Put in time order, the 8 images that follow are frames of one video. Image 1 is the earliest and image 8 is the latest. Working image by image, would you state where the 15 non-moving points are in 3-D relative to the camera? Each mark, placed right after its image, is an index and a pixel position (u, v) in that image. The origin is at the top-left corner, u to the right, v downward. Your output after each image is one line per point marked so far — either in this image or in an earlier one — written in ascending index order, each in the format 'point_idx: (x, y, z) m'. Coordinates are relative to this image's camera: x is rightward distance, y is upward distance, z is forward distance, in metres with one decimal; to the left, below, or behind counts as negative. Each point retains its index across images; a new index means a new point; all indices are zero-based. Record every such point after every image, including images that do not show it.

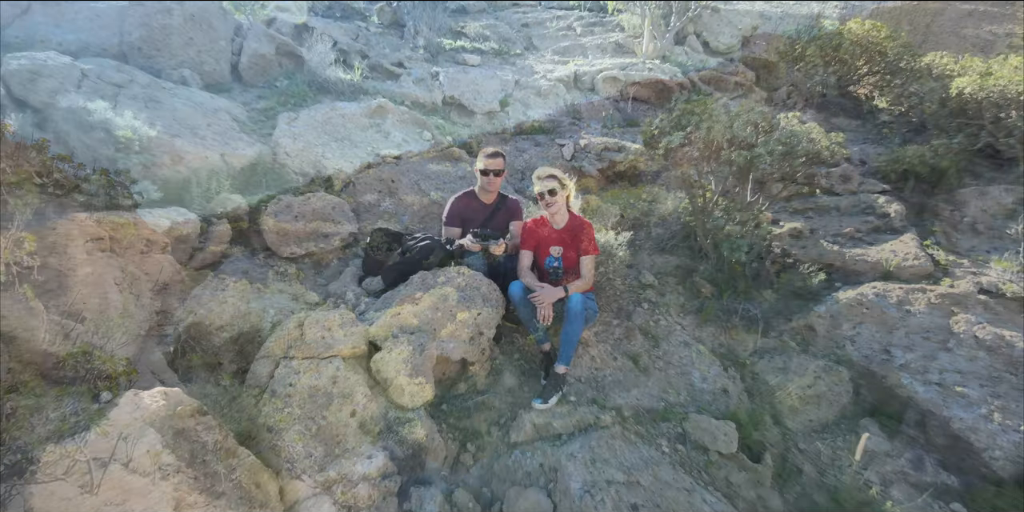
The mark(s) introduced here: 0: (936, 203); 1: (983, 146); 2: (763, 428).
0: (+1.5, +0.2, +2.7) m
1: (+1.8, +0.4, +3.0) m
2: (+0.6, -0.4, +1.9) m
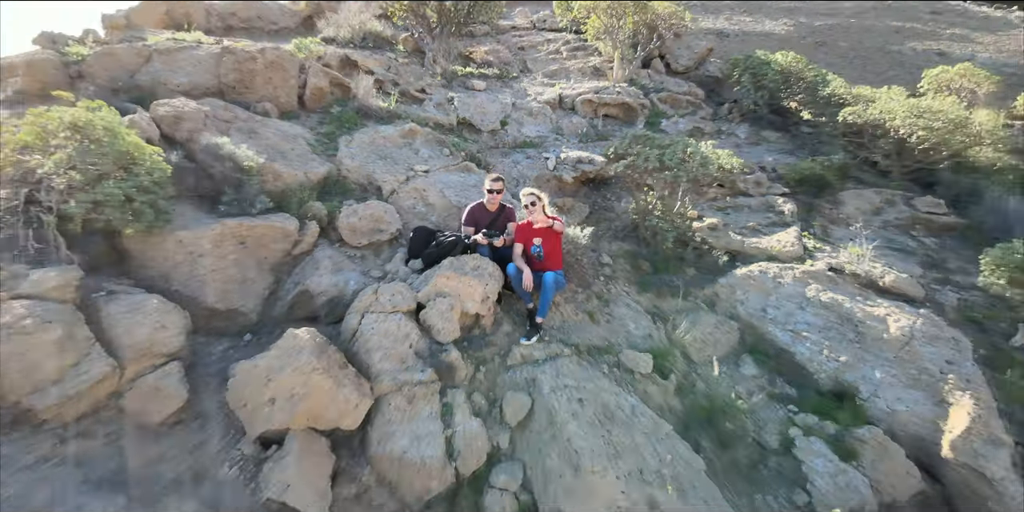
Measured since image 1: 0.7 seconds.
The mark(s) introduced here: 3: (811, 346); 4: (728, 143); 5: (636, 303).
0: (+1.5, +0.3, +3.6) m
1: (+1.8, +0.5, +3.9) m
2: (+0.6, -0.4, +2.8) m
3: (+1.1, -0.3, +2.8) m
4: (+1.2, +0.6, +4.2) m
5: (+0.5, -0.2, +3.1) m
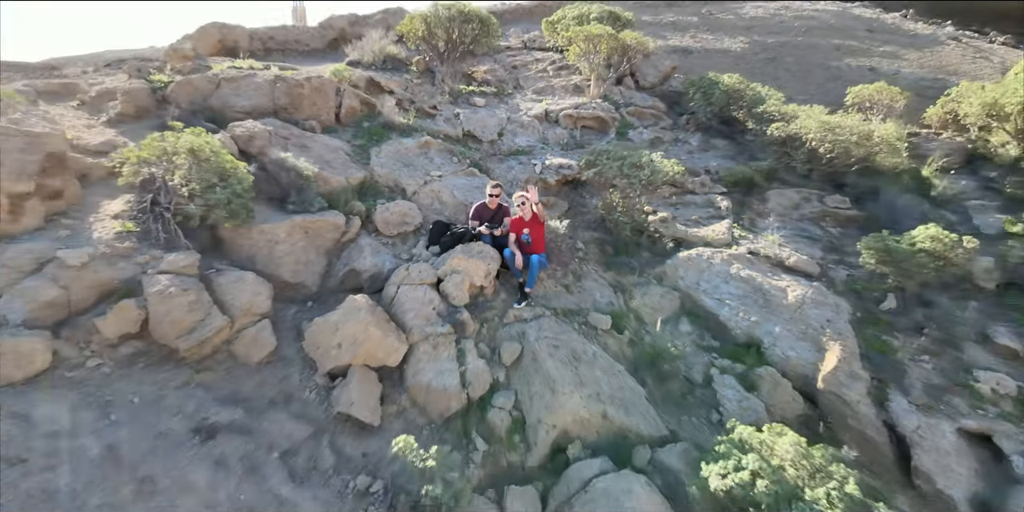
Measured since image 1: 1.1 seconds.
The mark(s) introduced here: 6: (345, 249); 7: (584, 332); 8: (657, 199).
0: (+1.5, +0.3, +4.6) m
1: (+1.7, +0.6, +4.8) m
2: (+0.6, -0.3, +3.8) m
3: (+1.1, -0.3, +3.8) m
4: (+1.2, +0.7, +5.1) m
5: (+0.5, -0.1, +4.0) m
6: (-0.8, 0.0, +3.7) m
7: (+0.4, -0.4, +3.6) m
8: (+0.9, +0.3, +4.5) m
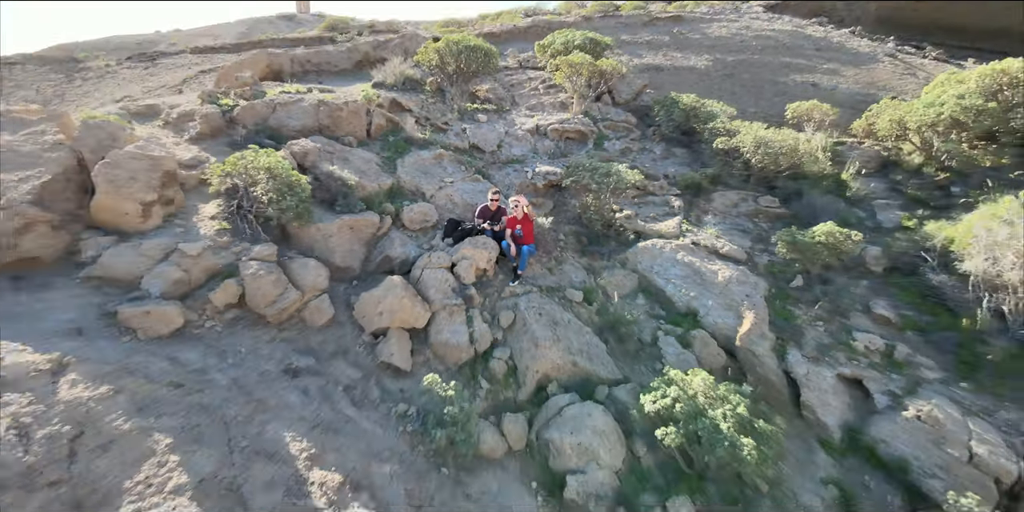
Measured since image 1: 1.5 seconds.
0: (+1.4, +0.4, +5.7) m
1: (+1.7, +0.7, +6.0) m
2: (+0.6, -0.2, +5.0) m
3: (+1.1, -0.2, +4.9) m
4: (+1.1, +0.8, +6.2) m
5: (+0.5, 0.0, +5.2) m
6: (-0.9, +0.1, +4.9) m
7: (+0.3, -0.3, +4.7) m
8: (+0.9, +0.4, +5.6) m
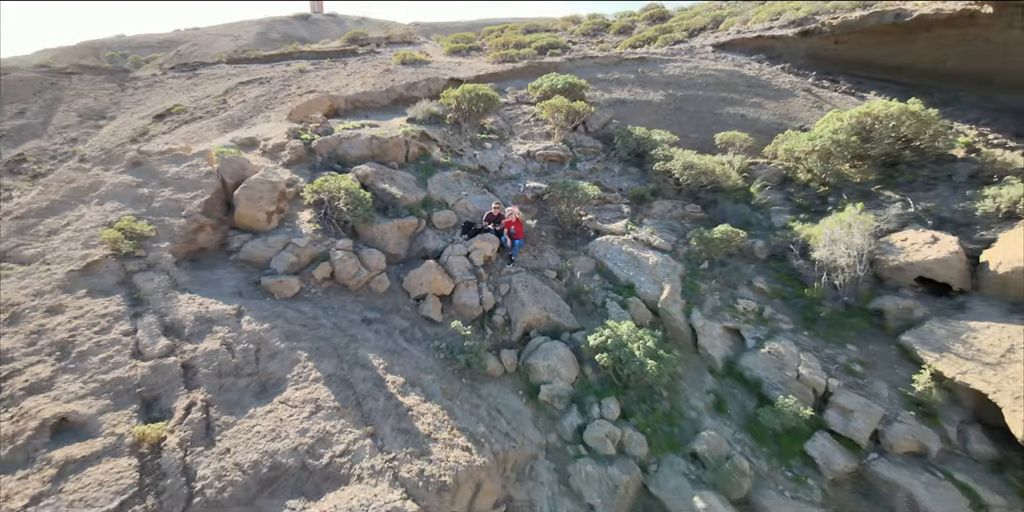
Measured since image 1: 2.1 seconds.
0: (+1.4, +0.5, +8.0) m
1: (+1.7, +0.8, +8.2) m
2: (+0.5, -0.1, +7.2) m
3: (+1.0, -0.1, +7.2) m
4: (+1.1, +0.9, +8.5) m
5: (+0.4, +0.1, +7.4) m
6: (-0.9, +0.2, +7.2) m
7: (+0.3, -0.2, +7.0) m
8: (+0.8, +0.5, +7.9) m
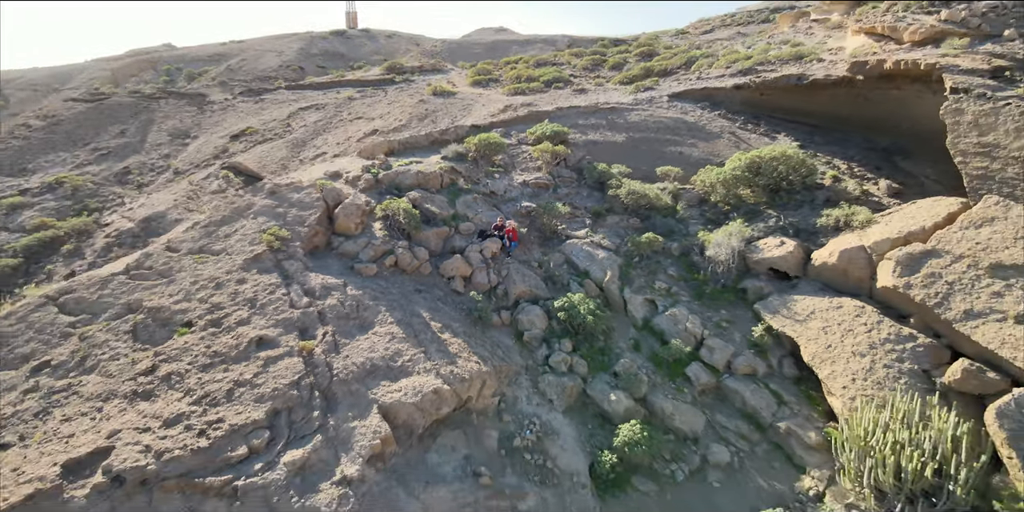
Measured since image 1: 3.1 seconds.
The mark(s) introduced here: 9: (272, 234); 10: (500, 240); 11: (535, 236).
0: (+1.4, +0.6, +11.8) m
1: (+1.7, +0.8, +12.0) m
2: (+0.5, -0.1, +11.1) m
3: (+1.0, -0.1, +11.0) m
4: (+1.1, +1.0, +12.3) m
5: (+0.4, +0.1, +11.3) m
6: (-0.9, +0.3, +11.0) m
7: (+0.3, -0.2, +10.9) m
8: (+0.8, +0.6, +11.7) m
9: (-3.3, +0.3, +10.3) m
10: (-0.2, +0.2, +10.9) m
11: (+0.3, +0.3, +11.5) m
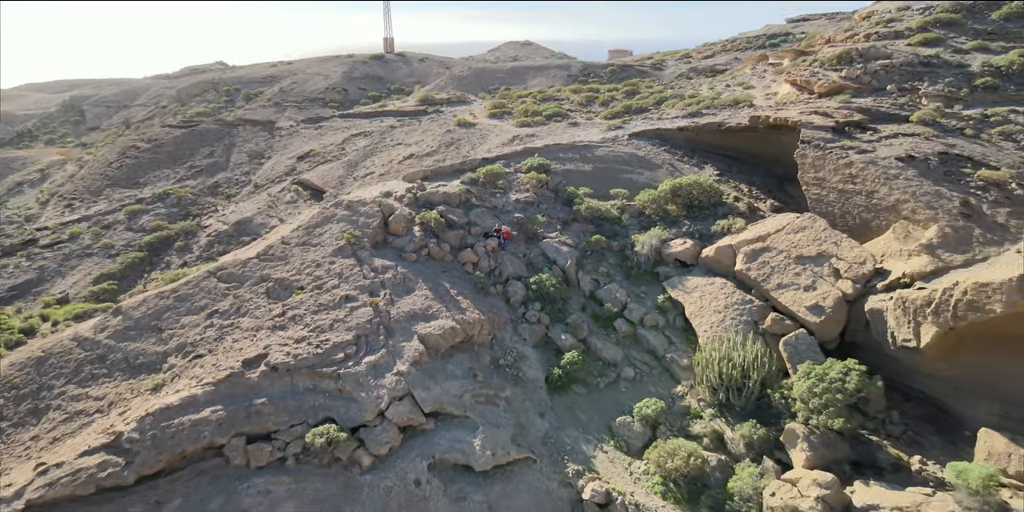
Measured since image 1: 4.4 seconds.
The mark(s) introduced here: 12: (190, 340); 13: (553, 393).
0: (+1.3, +0.7, +17.2) m
1: (+1.6, +0.9, +17.4) m
2: (+0.4, 0.0, +16.5) m
3: (+0.9, +0.1, +16.4) m
4: (+1.0, +1.1, +17.7) m
5: (+0.3, +0.2, +16.7) m
6: (-1.1, +0.4, +16.5) m
7: (+0.1, 0.0, +16.3) m
8: (+0.7, +0.7, +17.2) m
9: (-3.5, +0.5, +15.8) m
10: (-0.3, +0.4, +16.4) m
11: (+0.2, +0.4, +16.9) m
12: (-6.1, -1.6, +14.0) m
13: (+0.8, -2.5, +13.7) m
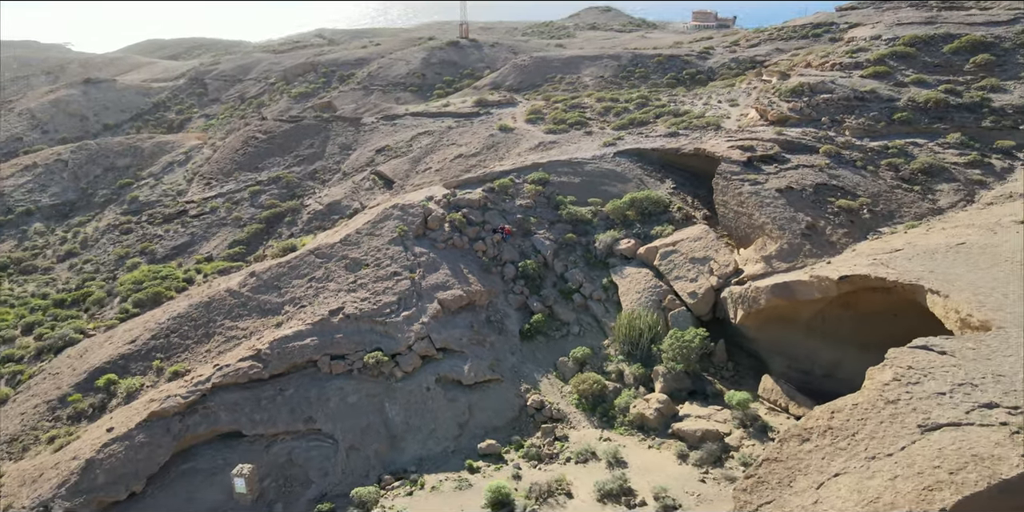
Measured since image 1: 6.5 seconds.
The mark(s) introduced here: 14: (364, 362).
0: (+1.4, +1.0, +24.3) m
1: (+1.7, +1.3, +24.4) m
2: (+0.4, +0.3, +23.7) m
3: (+0.8, +0.4, +23.6) m
4: (+1.2, +1.5, +24.8) m
5: (+0.3, +0.6, +24.0) m
6: (-1.1, +0.8, +23.9) m
7: (+0.1, +0.3, +23.6) m
8: (+0.8, +1.0, +24.3) m
9: (-3.5, +0.9, +23.5) m
10: (-0.3, +0.7, +23.7) m
11: (+0.3, +0.8, +24.1) m
12: (-6.4, -1.2, +22.1) m
13: (+0.3, -2.4, +21.1) m
14: (-3.9, -2.8, +19.4) m
